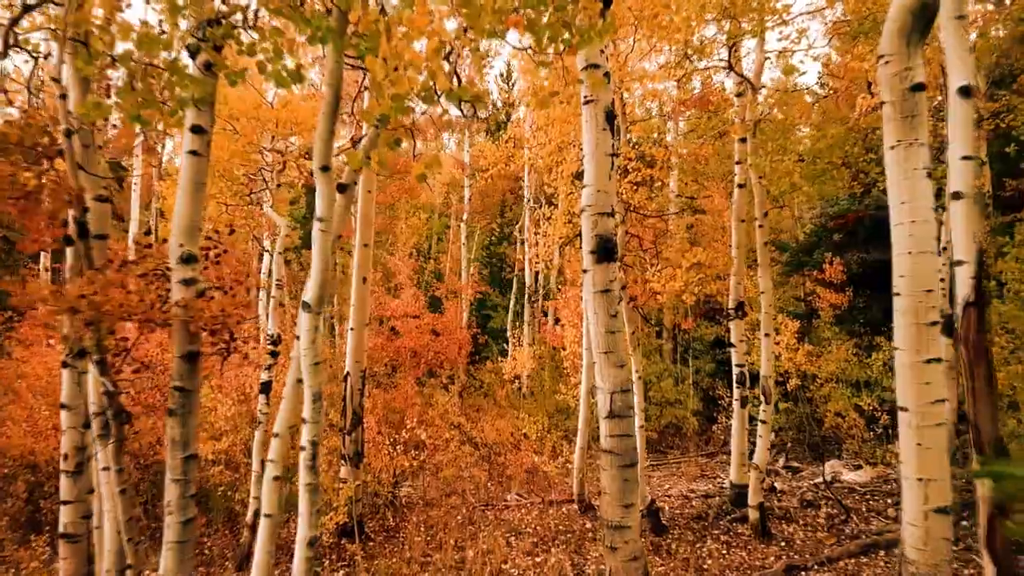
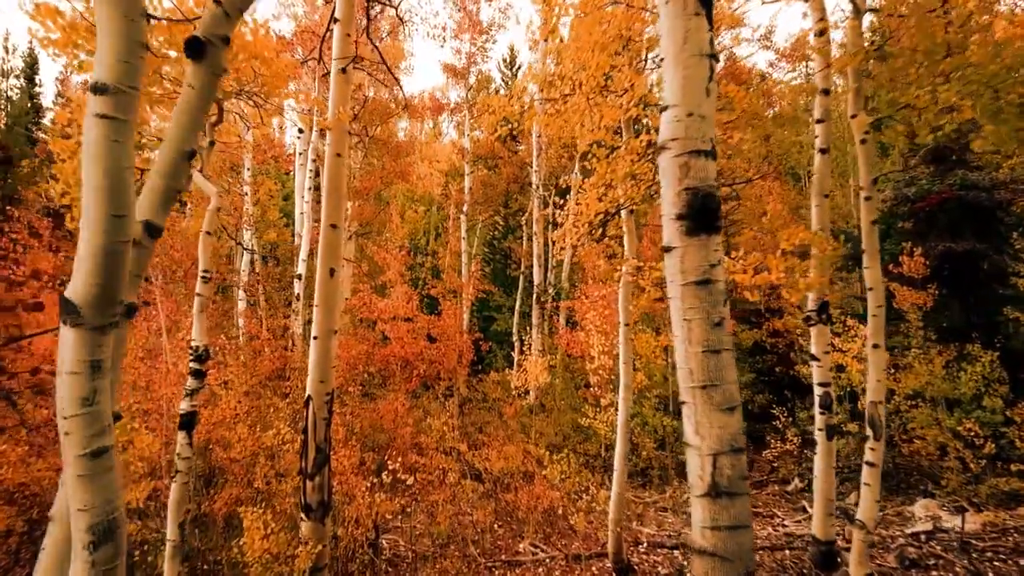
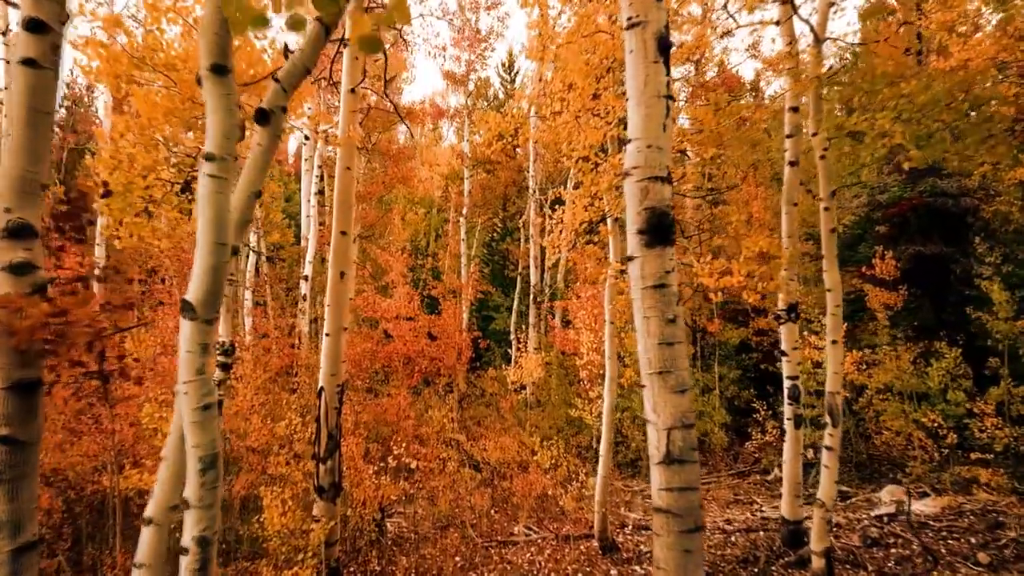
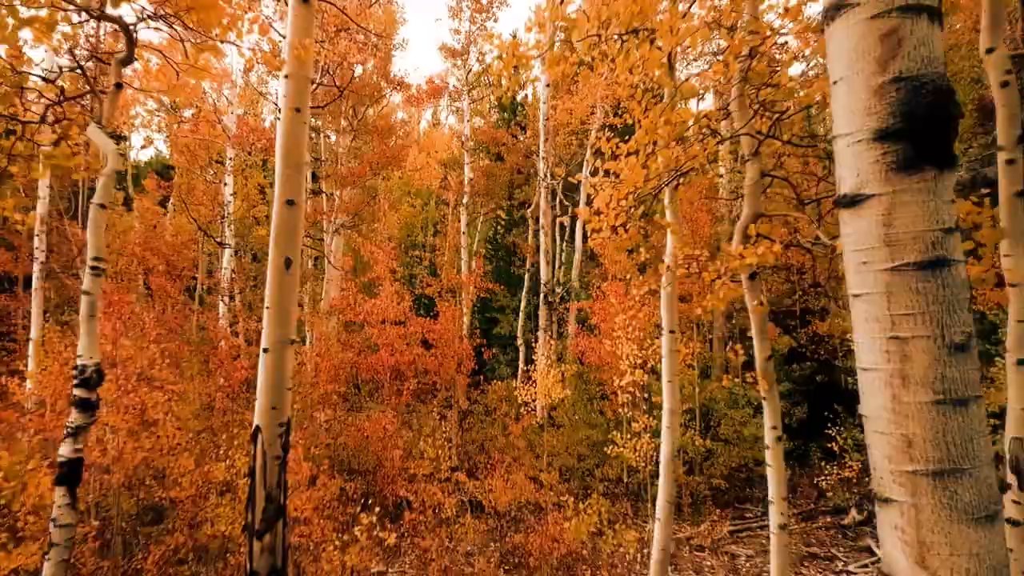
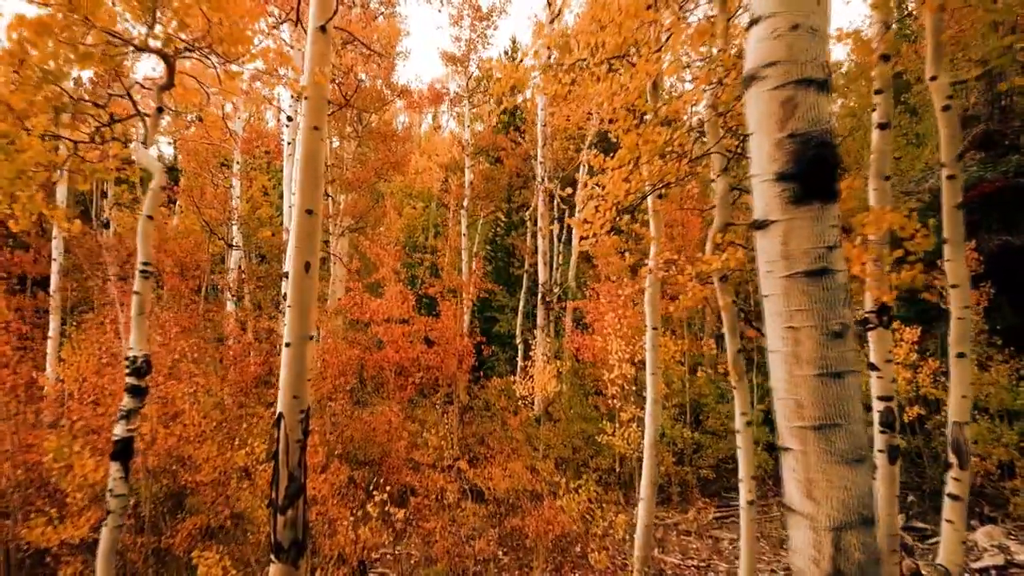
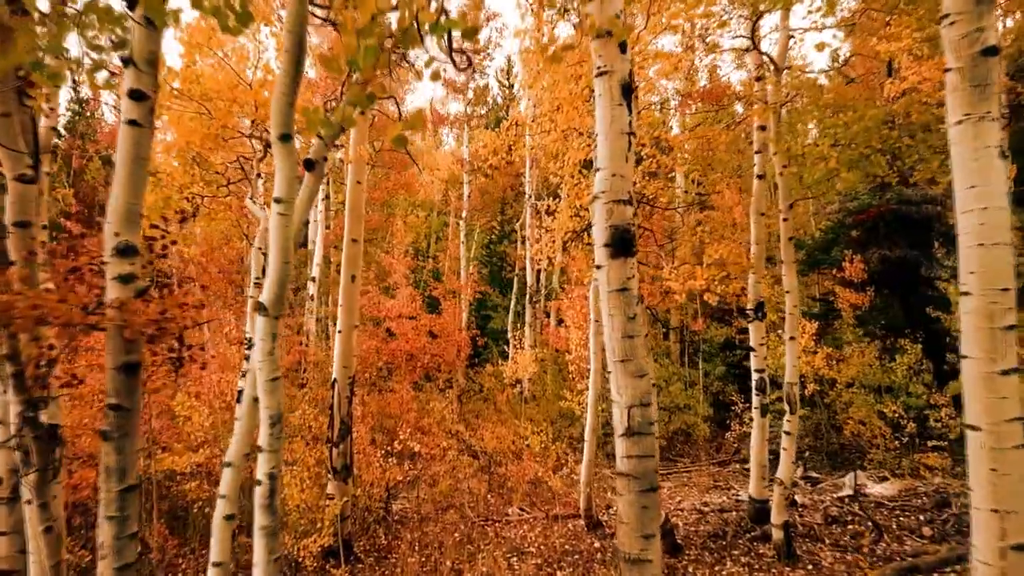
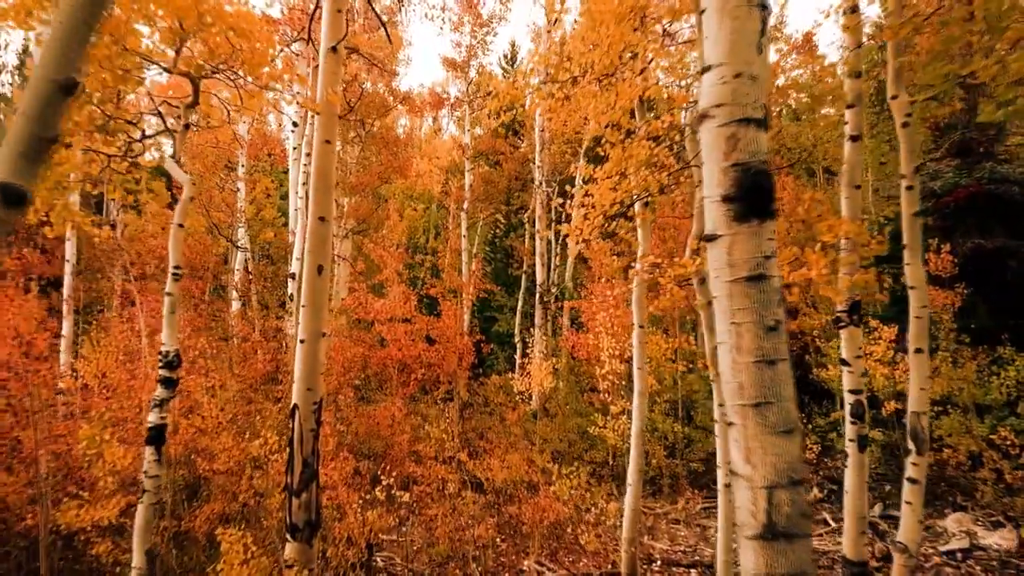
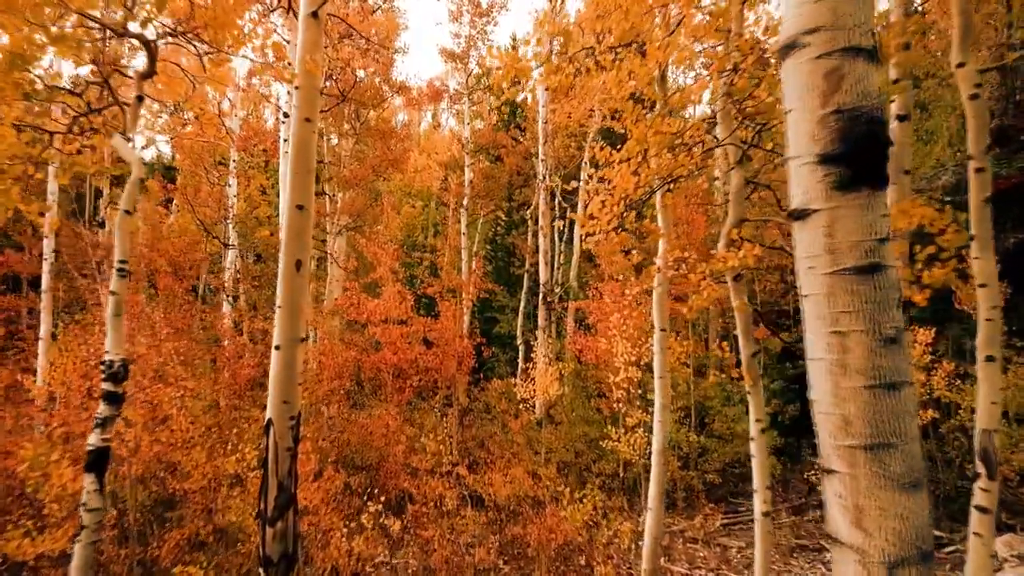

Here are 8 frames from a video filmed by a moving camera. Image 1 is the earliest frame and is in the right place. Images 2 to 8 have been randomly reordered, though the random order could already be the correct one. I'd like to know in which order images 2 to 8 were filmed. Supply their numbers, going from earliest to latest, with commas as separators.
6, 3, 2, 7, 5, 8, 4
